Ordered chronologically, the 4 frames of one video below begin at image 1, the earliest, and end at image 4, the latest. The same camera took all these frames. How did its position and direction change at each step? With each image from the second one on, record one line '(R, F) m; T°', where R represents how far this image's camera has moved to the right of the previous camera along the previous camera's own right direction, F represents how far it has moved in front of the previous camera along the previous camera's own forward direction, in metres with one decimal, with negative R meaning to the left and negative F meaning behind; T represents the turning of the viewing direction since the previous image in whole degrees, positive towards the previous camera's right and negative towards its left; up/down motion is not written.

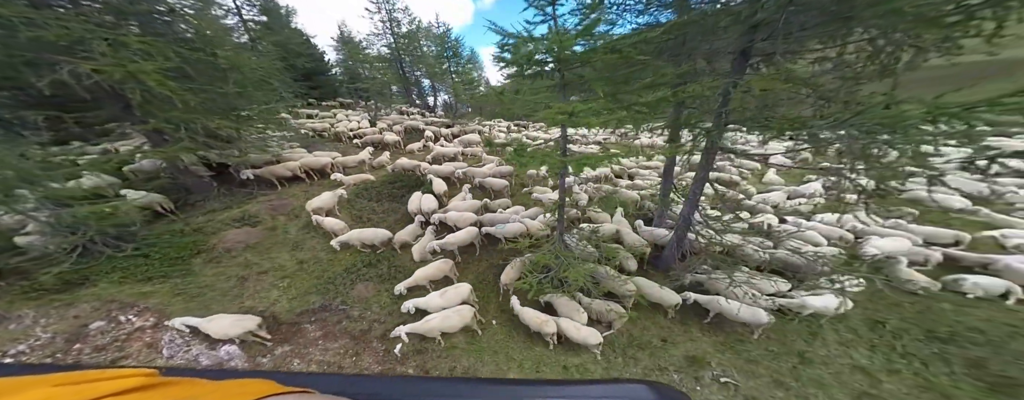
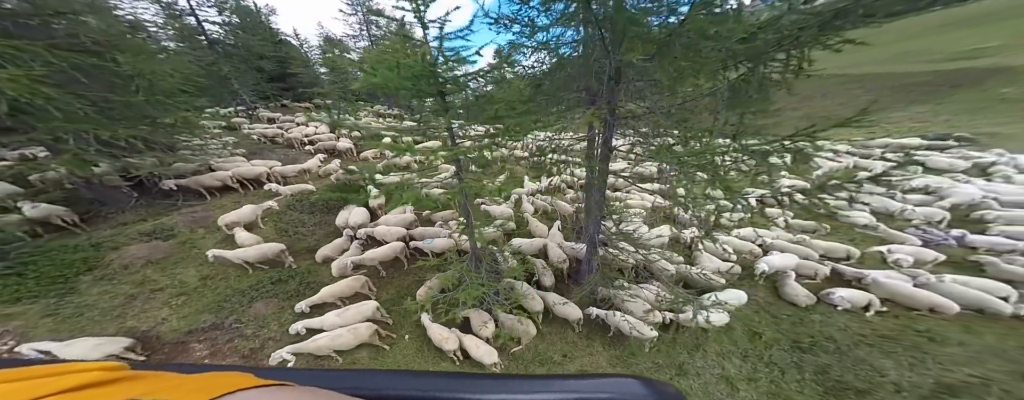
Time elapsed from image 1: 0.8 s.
(+1.1, -0.2) m; +3°
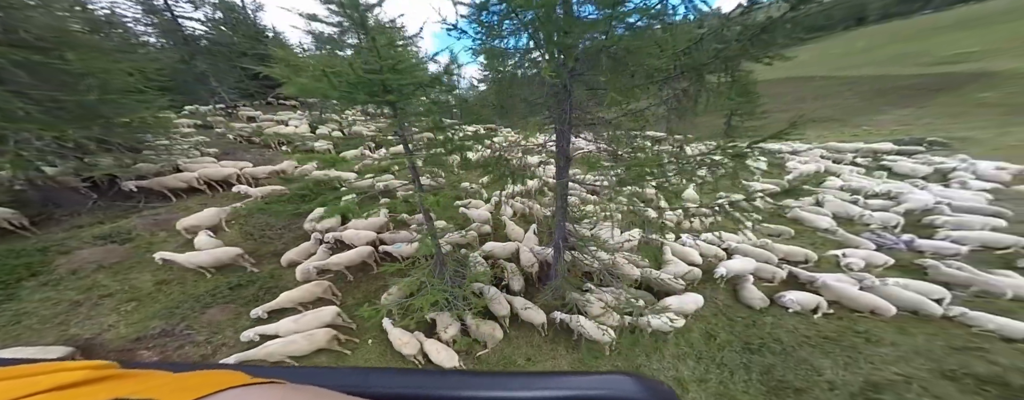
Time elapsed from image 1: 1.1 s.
(+0.4, -0.1) m; +2°
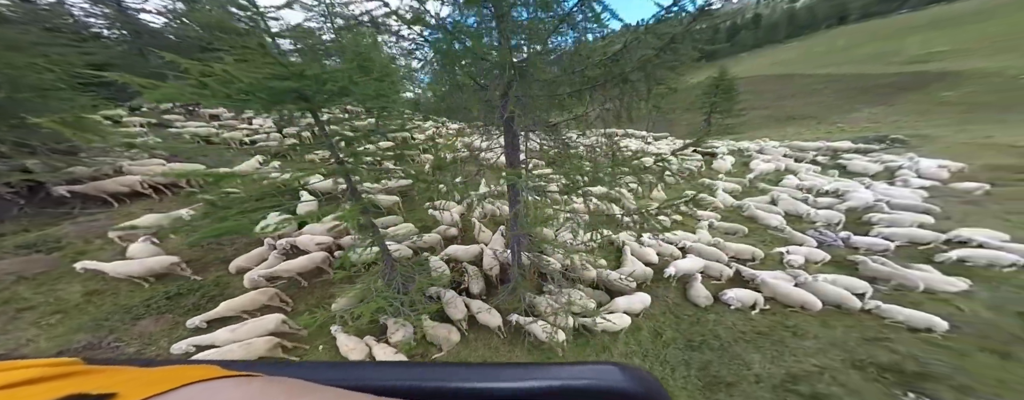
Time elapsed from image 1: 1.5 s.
(+0.5, -0.1) m; +3°
